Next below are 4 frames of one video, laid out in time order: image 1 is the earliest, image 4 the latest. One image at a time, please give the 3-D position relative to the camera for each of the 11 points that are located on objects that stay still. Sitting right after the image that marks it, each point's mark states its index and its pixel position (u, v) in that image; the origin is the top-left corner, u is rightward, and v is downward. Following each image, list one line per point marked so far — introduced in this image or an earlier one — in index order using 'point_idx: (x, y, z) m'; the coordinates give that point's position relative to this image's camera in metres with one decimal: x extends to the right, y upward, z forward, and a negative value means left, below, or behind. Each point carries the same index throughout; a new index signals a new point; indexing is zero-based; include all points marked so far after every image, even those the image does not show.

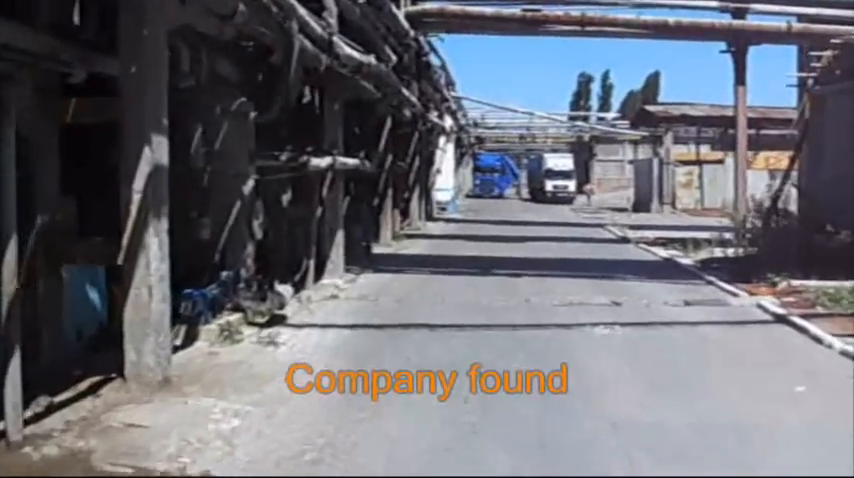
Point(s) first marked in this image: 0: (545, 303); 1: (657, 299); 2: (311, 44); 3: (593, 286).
0: (+1.5, -0.8, +15.6) m
1: (+3.0, -0.8, +16.2) m
2: (-1.2, +2.1, +13.1) m
3: (+2.4, -0.7, +17.8) m
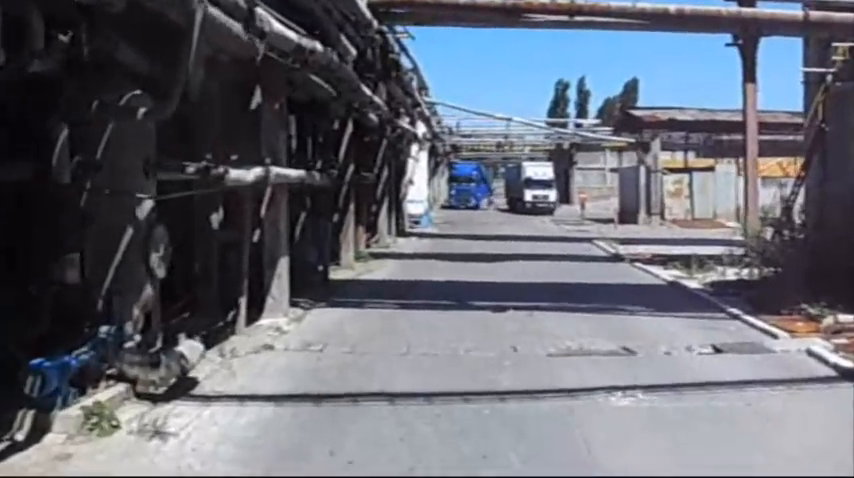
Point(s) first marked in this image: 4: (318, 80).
0: (+1.1, -1.1, +12.2) m
1: (+2.6, -1.1, +12.9) m
2: (-1.6, +1.8, +9.7) m
3: (+2.0, -1.0, +14.5) m
4: (-1.5, +2.2, +17.4) m
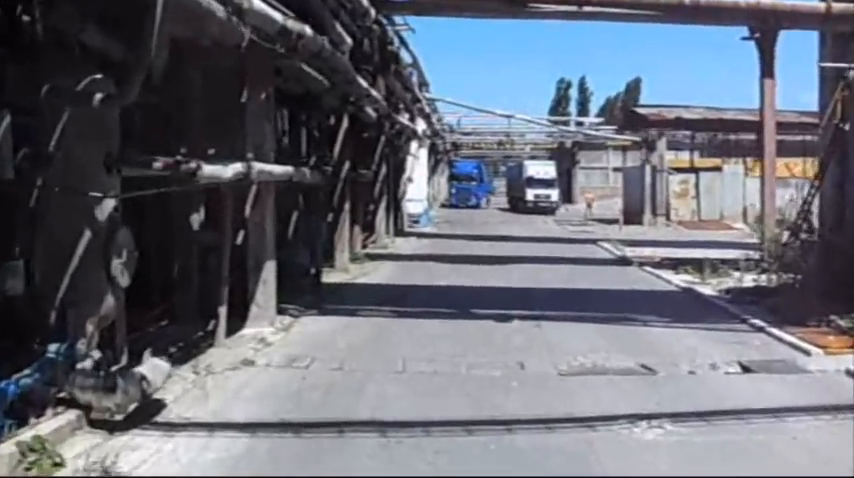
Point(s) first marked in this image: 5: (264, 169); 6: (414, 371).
0: (+1.1, -1.2, +11.0) m
1: (+2.6, -1.2, +11.7) m
2: (-1.6, +1.7, +8.5) m
3: (+2.0, -1.1, +13.3) m
4: (-1.5, +2.2, +16.2) m
5: (-1.6, +0.7, +12.2) m
6: (-0.1, -1.1, +10.8) m
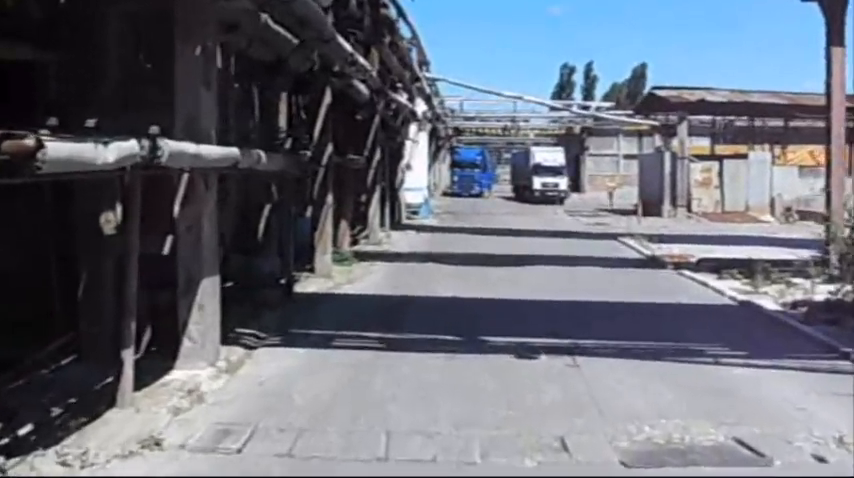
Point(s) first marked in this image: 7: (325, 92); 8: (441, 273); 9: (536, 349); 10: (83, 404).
0: (+1.0, -1.3, +7.3) m
1: (+2.6, -1.3, +8.1) m
2: (-1.6, +1.6, +4.8) m
3: (+1.9, -1.1, +9.6) m
4: (-1.5, +2.2, +12.5) m
5: (-1.6, +0.6, +8.5) m
6: (-0.1, -1.3, +7.1) m
7: (-1.5, +2.1, +17.6) m
8: (+0.2, -0.5, +19.5) m
9: (+1.0, -1.0, +11.5) m
10: (-2.3, -1.1, +8.3) m
